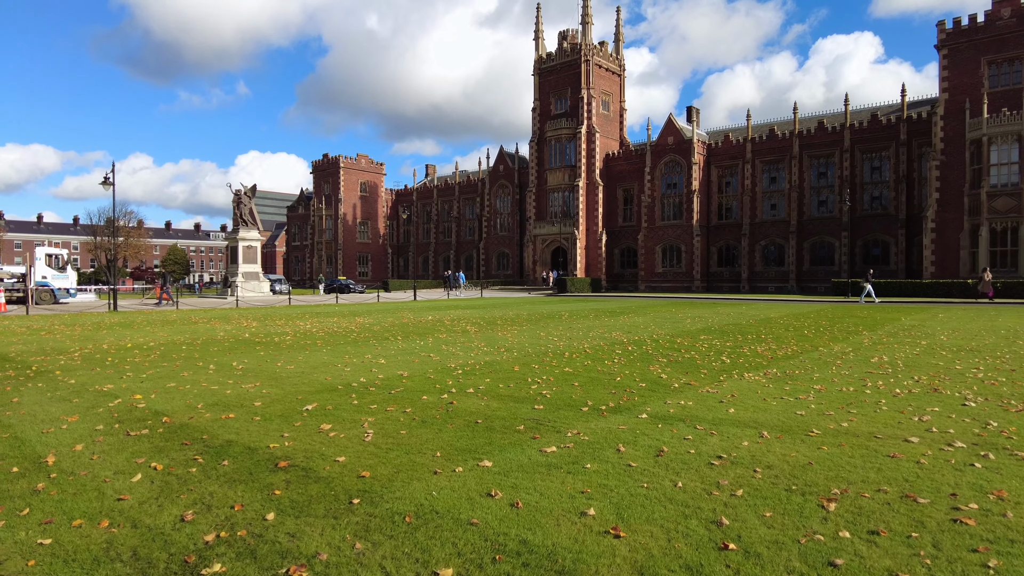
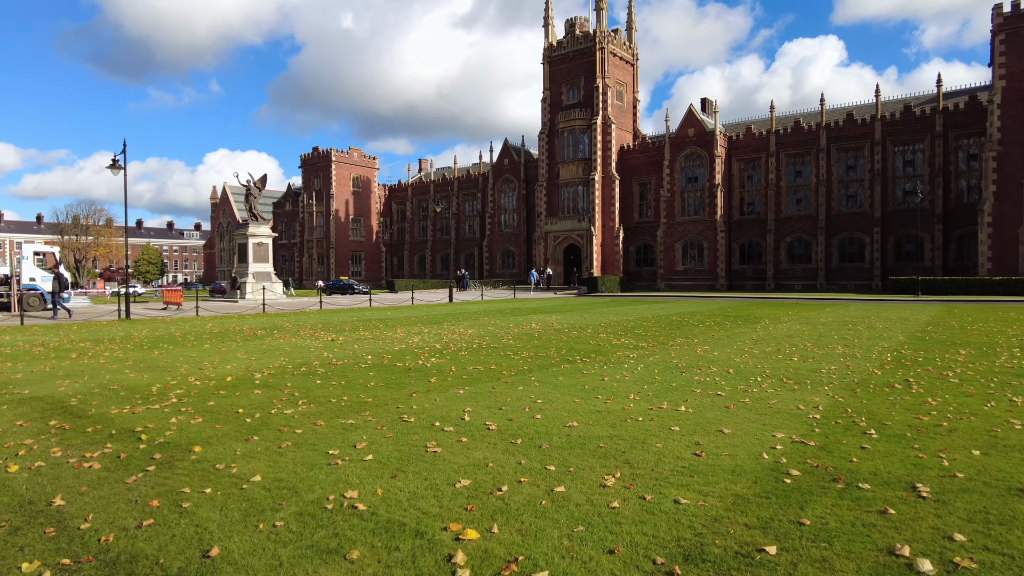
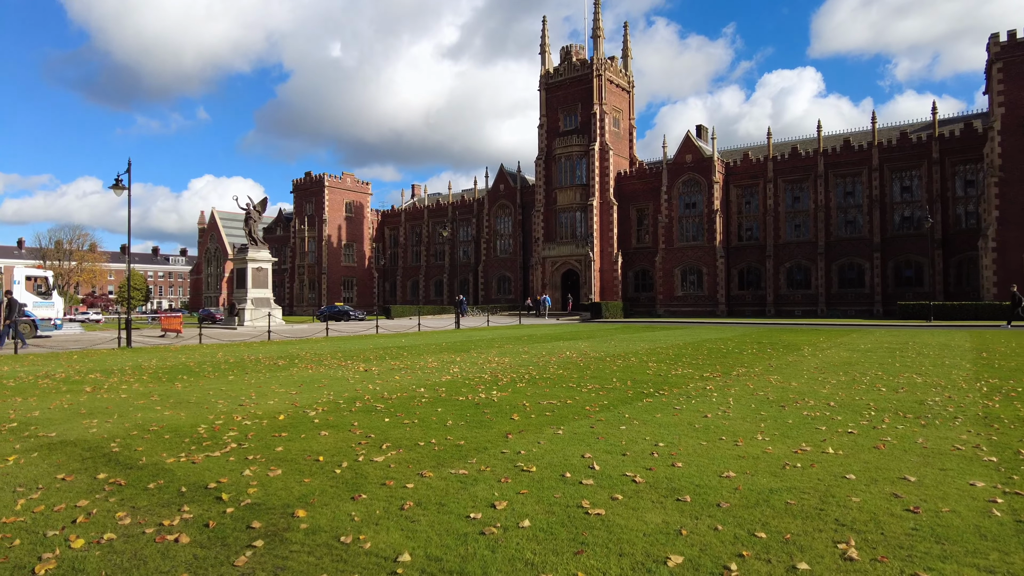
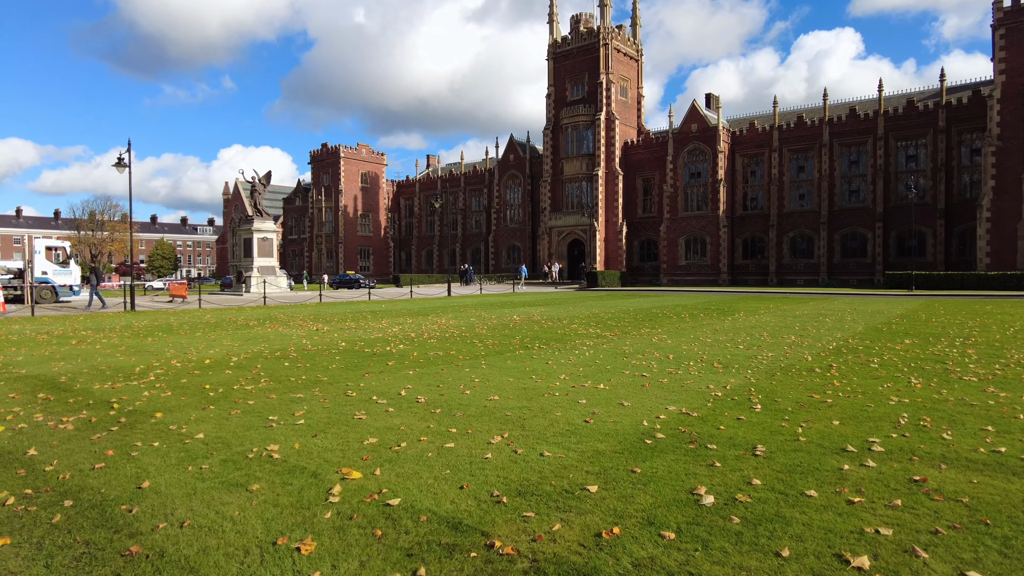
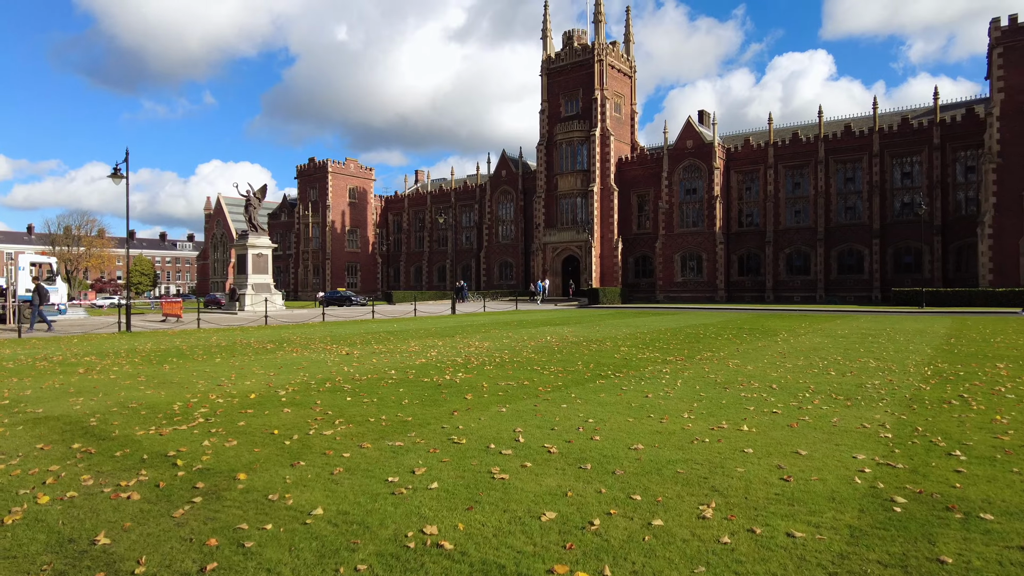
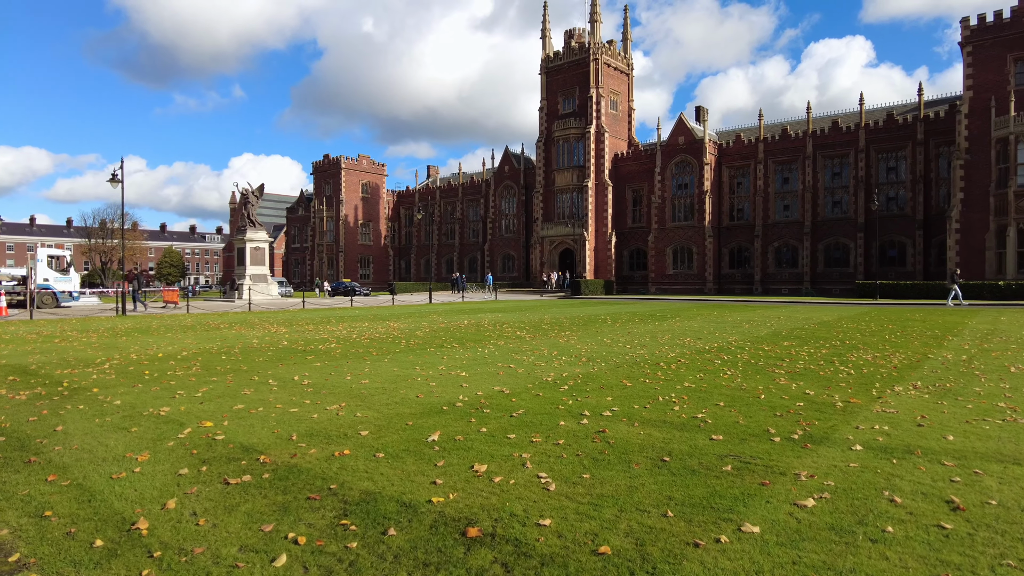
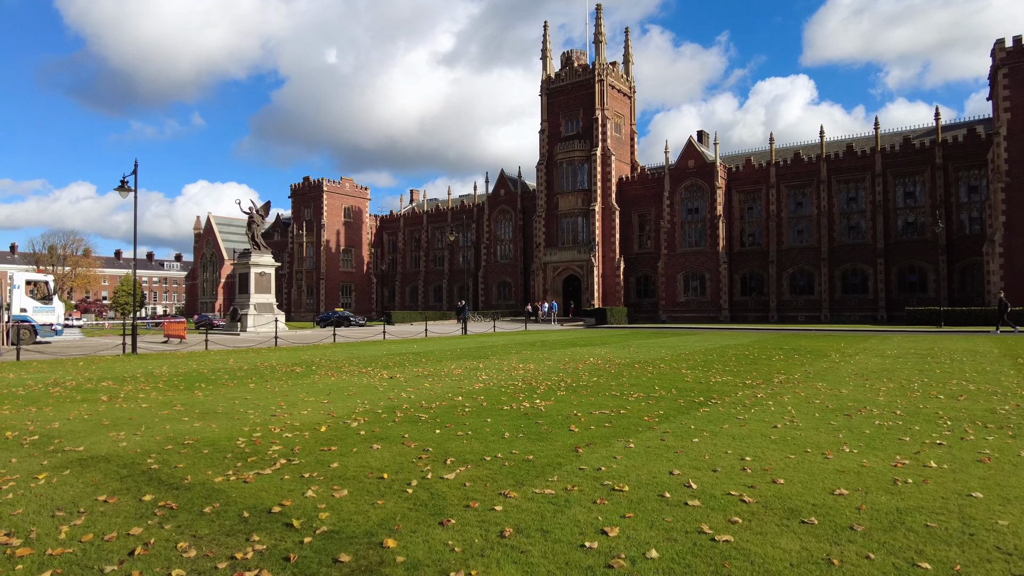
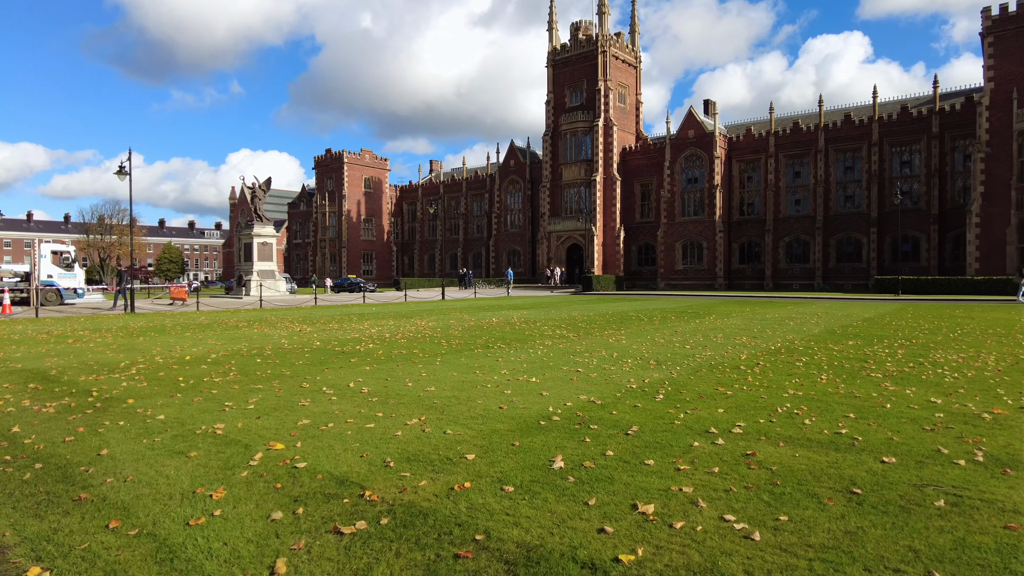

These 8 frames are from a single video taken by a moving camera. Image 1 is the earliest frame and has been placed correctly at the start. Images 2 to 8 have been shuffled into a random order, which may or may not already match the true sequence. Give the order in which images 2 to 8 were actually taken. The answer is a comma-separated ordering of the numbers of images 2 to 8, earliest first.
6, 8, 4, 2, 5, 3, 7
